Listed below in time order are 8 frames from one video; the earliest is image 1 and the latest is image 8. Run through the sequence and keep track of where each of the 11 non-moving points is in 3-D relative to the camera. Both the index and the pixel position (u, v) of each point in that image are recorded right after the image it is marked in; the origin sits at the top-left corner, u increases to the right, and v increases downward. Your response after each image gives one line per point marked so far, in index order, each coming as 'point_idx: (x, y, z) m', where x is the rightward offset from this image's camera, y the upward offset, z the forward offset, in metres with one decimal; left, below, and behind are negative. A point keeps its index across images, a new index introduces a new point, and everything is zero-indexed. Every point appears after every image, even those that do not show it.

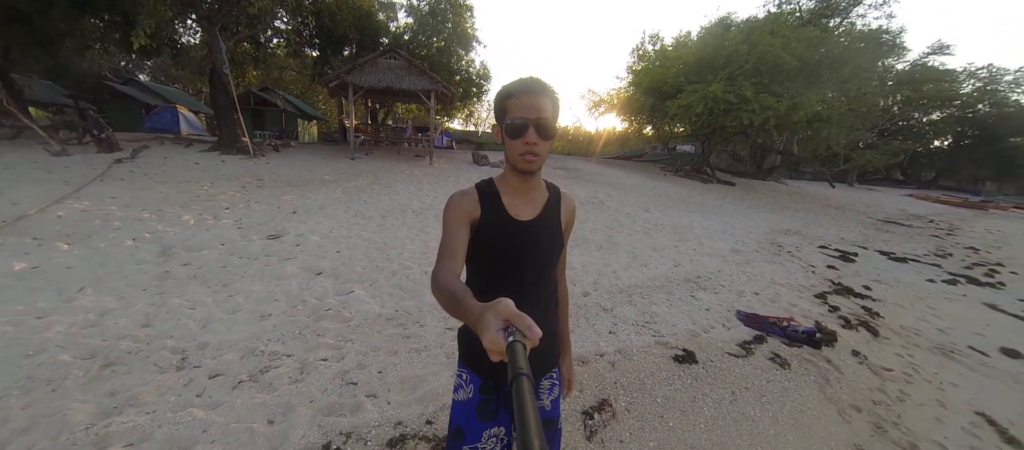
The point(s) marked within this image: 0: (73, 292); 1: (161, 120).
0: (-3.9, -0.6, +3.2) m
1: (-13.7, +3.7, +13.5) m
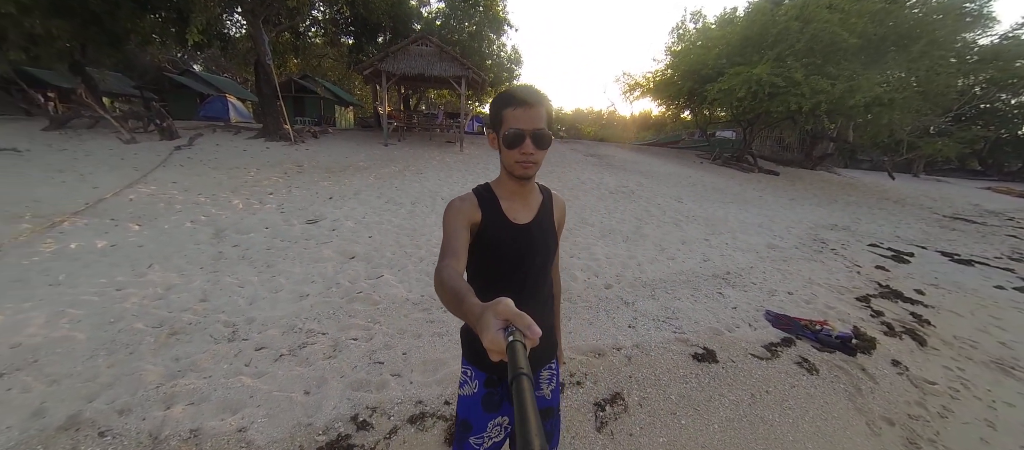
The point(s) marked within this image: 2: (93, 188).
0: (-3.7, -0.4, +3.6) m
1: (-12.4, +4.6, +14.6) m
2: (-5.7, +0.5, +4.8) m
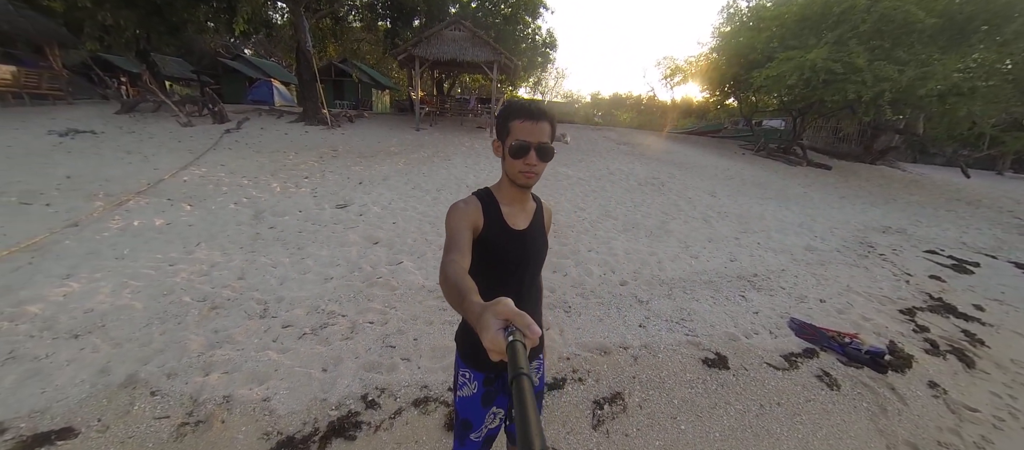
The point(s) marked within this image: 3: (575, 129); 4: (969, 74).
0: (-3.6, -0.2, +4.0) m
1: (-11.0, +5.7, +15.5) m
2: (-5.4, +0.8, +5.4) m
3: (+2.3, +3.5, +13.6) m
4: (+12.0, +4.0, +9.2) m
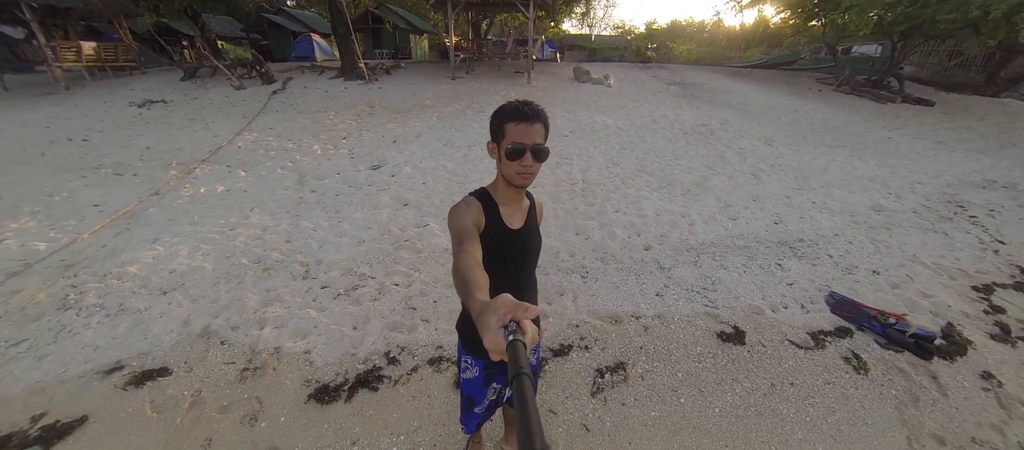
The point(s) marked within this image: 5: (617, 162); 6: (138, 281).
0: (-3.4, +0.2, +4.5) m
1: (-9.0, +8.0, +15.8) m
2: (-5.0, +1.5, +6.0) m
3: (+3.8, +5.4, +12.4) m
4: (+12.7, +5.1, +6.7) m
5: (+1.7, +1.0, +6.1) m
6: (-3.7, -0.6, +3.6) m
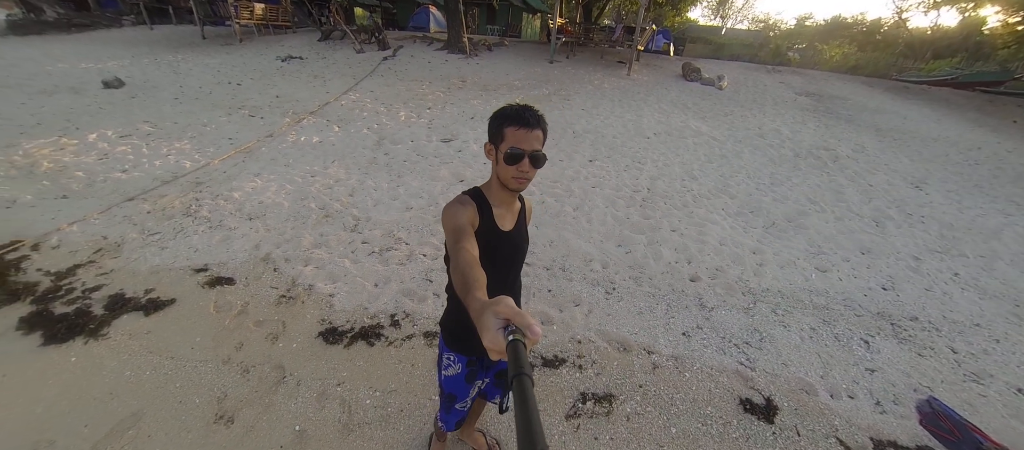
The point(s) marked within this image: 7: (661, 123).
0: (-2.7, +0.9, +5.2) m
1: (-3.6, +9.9, +17.0) m
2: (-3.6, +2.6, +6.9) m
3: (+7.2, +4.7, +10.7) m
4: (+14.1, +2.4, +2.9) m
5: (+2.7, +0.7, +5.4) m
6: (-3.4, +0.3, +4.4) m
7: (+2.9, +1.9, +6.9) m
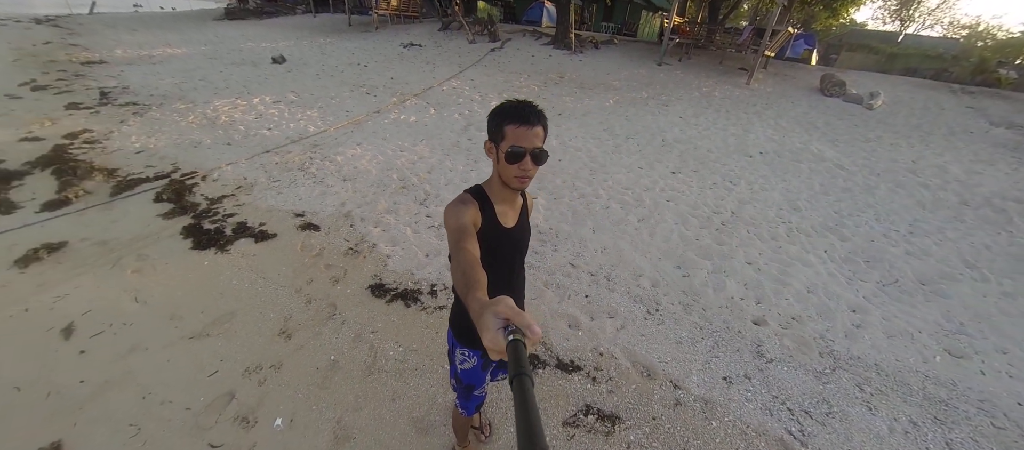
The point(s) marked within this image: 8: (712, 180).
0: (-1.5, +1.4, +5.8) m
1: (+2.2, +10.2, +17.1) m
2: (-1.7, +3.1, +7.6) m
3: (+9.9, +3.2, +8.4) m
4: (+14.1, -0.1, -0.8) m
5: (+3.6, +0.2, +4.6) m
6: (-2.5, +0.9, +5.2) m
7: (+4.4, +1.4, +5.9) m
8: (+2.9, +0.7, +5.1) m
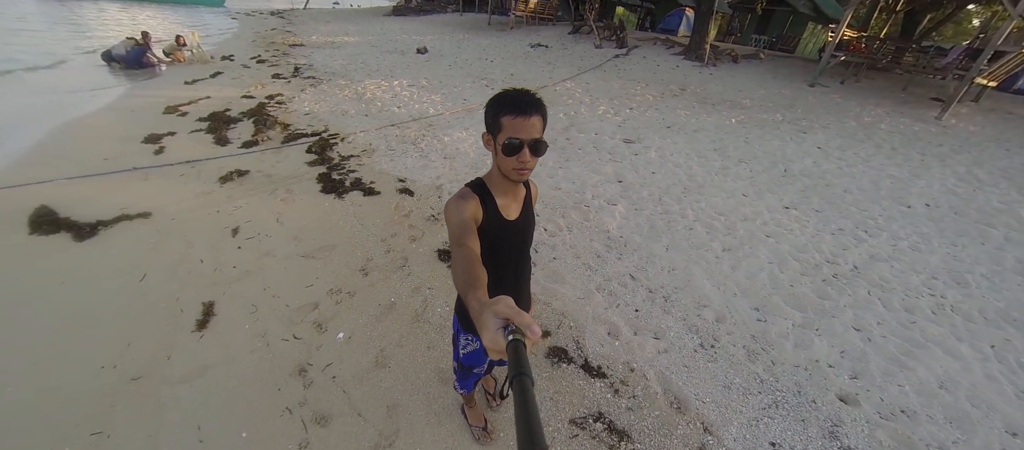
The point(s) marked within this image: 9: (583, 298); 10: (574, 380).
0: (+0.2, +1.6, +6.1) m
1: (+8.7, +9.0, +15.8) m
2: (+0.9, +3.2, +7.9) m
3: (+12.0, +1.0, +5.3) m
4: (+12.6, -2.7, -4.6) m
5: (+4.4, -0.6, +3.5) m
6: (-1.1, +1.3, +5.9) m
7: (+5.7, +0.4, +4.6) m
8: (+3.9, 0.0, +4.2) m
9: (+0.7, -0.7, +3.4) m
10: (+0.5, -1.3, +2.8) m
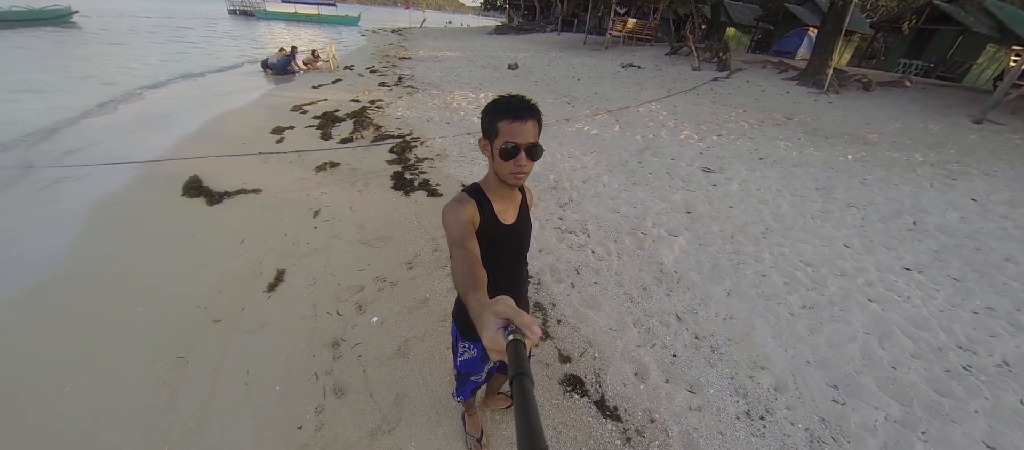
0: (+1.3, +1.2, +6.0) m
1: (+12.8, +6.9, +13.5) m
2: (+2.7, +2.7, +7.5) m
3: (+12.5, -0.9, +2.4) m
4: (+10.2, -4.0, -7.5) m
5: (+4.5, -1.3, +2.4) m
6: (+0.1, +1.1, +6.0) m
7: (+6.2, -0.6, +3.1) m
8: (+4.3, -0.7, +3.2) m
9: (+0.9, -0.9, +3.1) m
10: (+0.5, -1.4, +2.6) m
